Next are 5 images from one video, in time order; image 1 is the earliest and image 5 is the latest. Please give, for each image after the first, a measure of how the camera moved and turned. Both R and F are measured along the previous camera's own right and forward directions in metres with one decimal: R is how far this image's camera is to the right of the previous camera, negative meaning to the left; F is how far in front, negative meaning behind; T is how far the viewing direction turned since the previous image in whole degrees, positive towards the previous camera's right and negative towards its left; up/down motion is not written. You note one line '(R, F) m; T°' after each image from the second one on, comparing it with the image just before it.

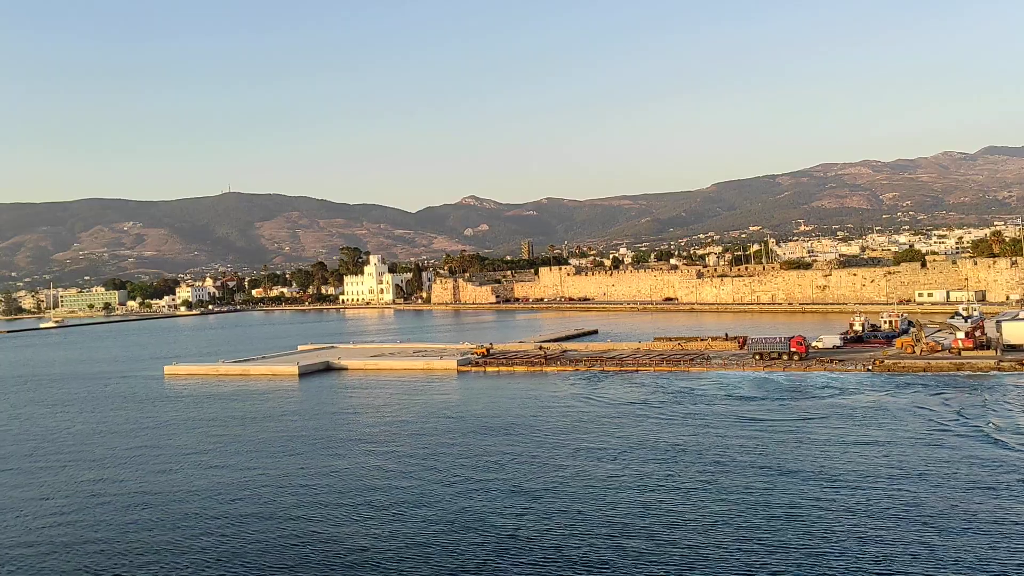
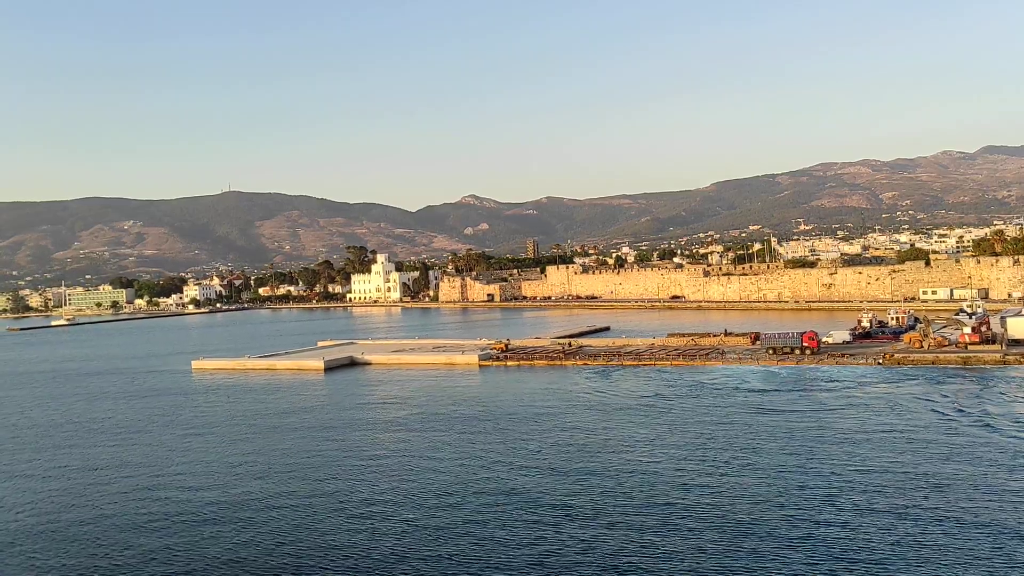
(-0.6, -0.9) m; 0°
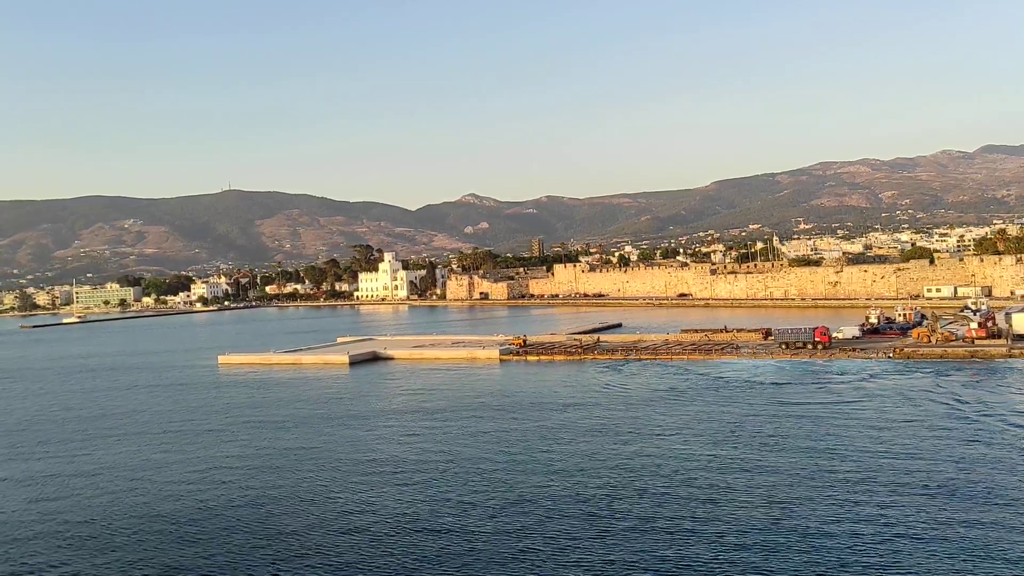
(-0.6, -0.9) m; 0°
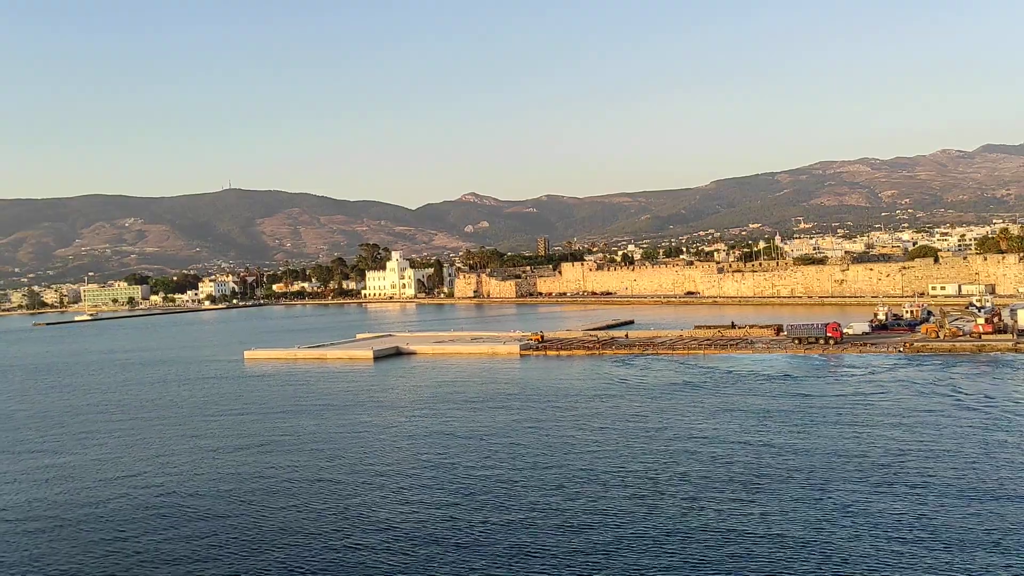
(-0.6, -0.9) m; 0°
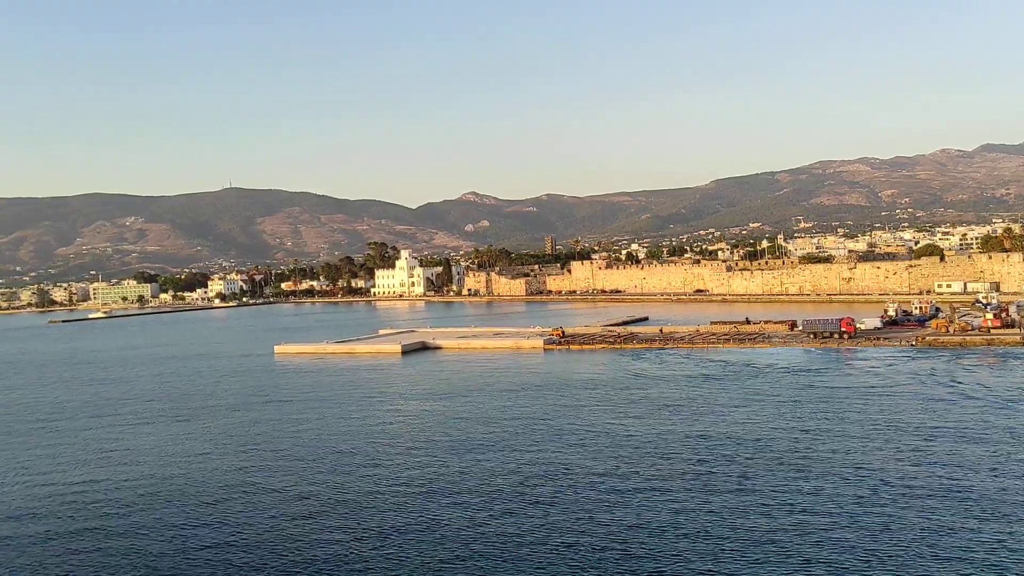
(-0.8, -1.1) m; 0°
